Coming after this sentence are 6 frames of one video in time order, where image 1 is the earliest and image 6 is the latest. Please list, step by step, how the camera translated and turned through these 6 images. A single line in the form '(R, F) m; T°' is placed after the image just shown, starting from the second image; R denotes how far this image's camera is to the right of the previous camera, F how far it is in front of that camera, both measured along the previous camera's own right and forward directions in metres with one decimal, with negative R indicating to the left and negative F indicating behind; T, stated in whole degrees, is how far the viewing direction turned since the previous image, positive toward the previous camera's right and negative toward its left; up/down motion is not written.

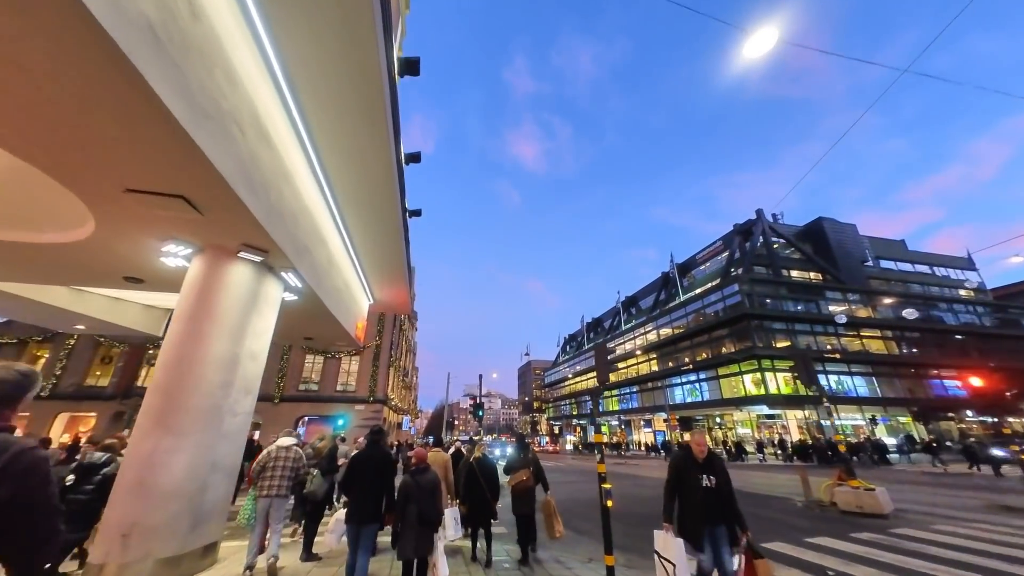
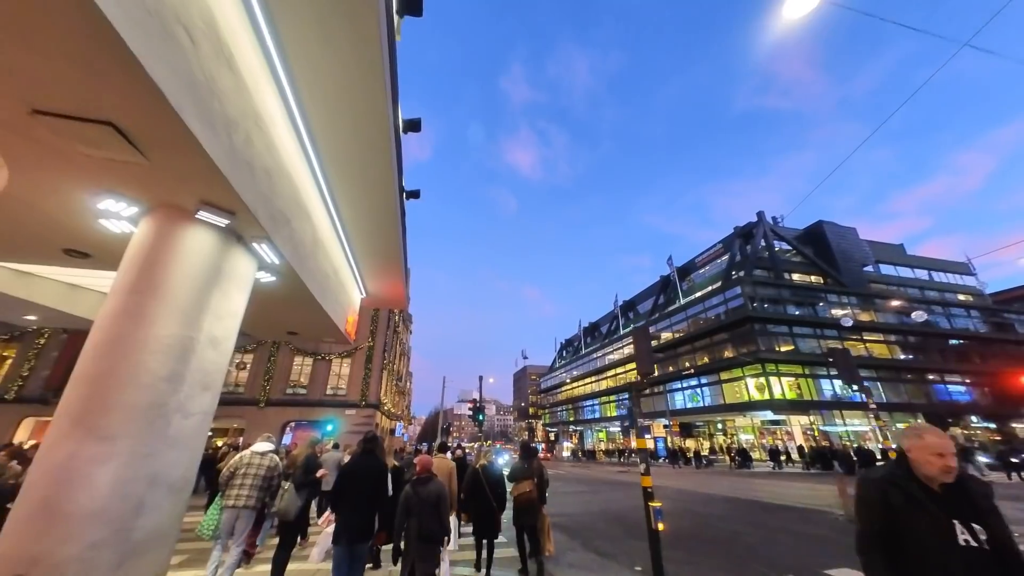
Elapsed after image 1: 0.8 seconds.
(-0.3, +1.1) m; +1°
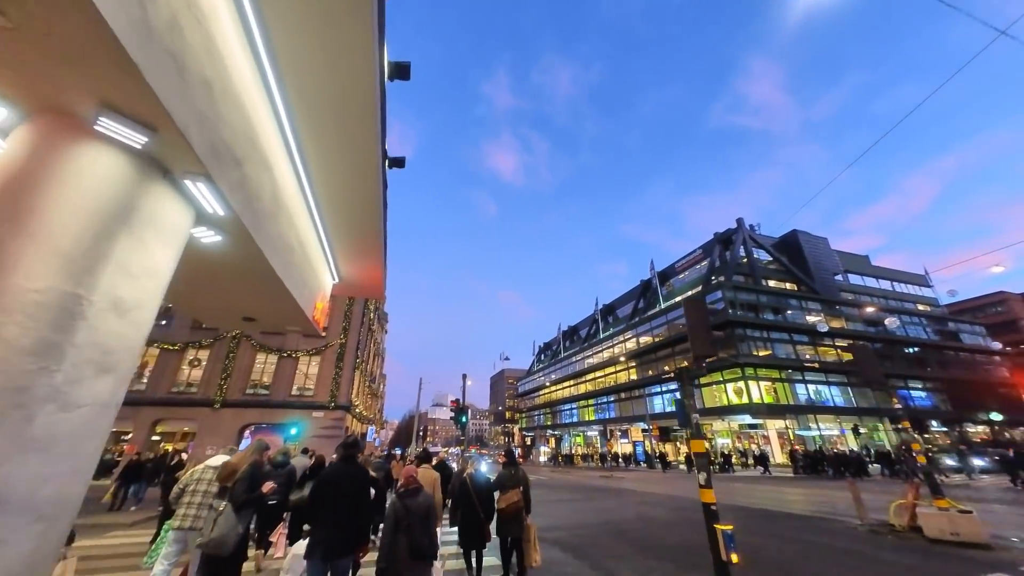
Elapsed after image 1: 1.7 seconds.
(-0.4, +1.2) m; +3°
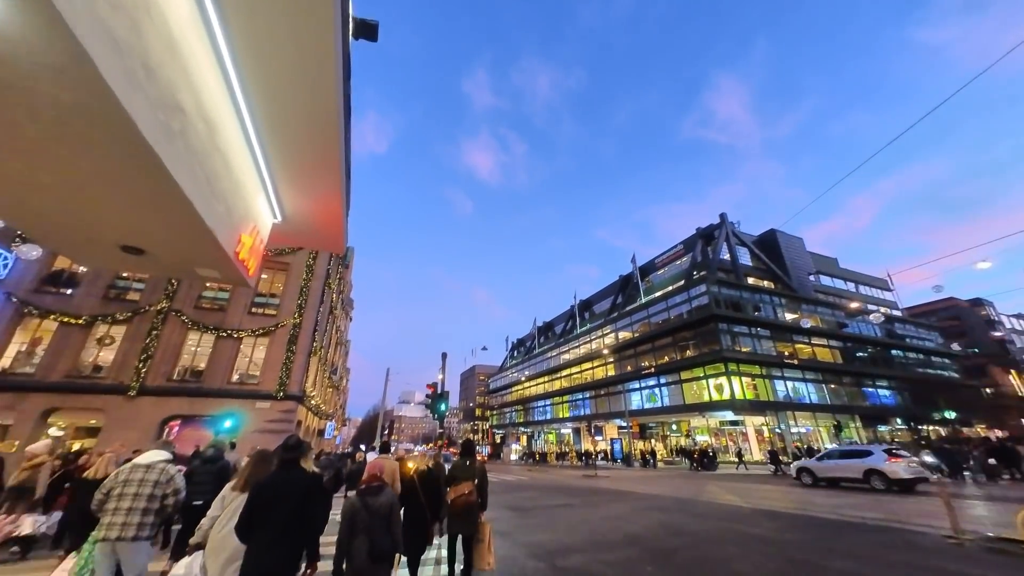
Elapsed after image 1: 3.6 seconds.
(-0.7, +2.6) m; +4°
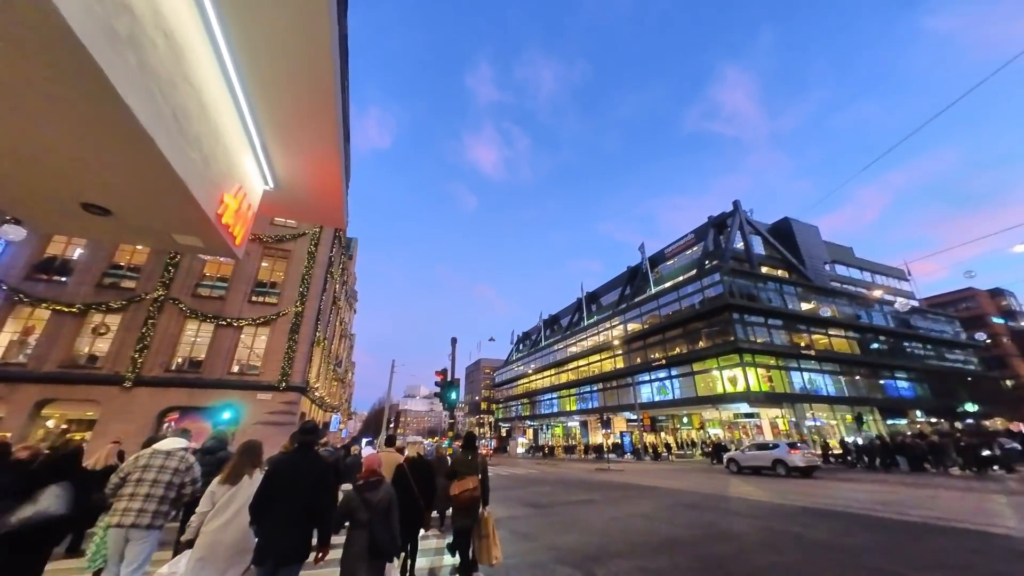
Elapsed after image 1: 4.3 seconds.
(-0.3, +0.9) m; -1°
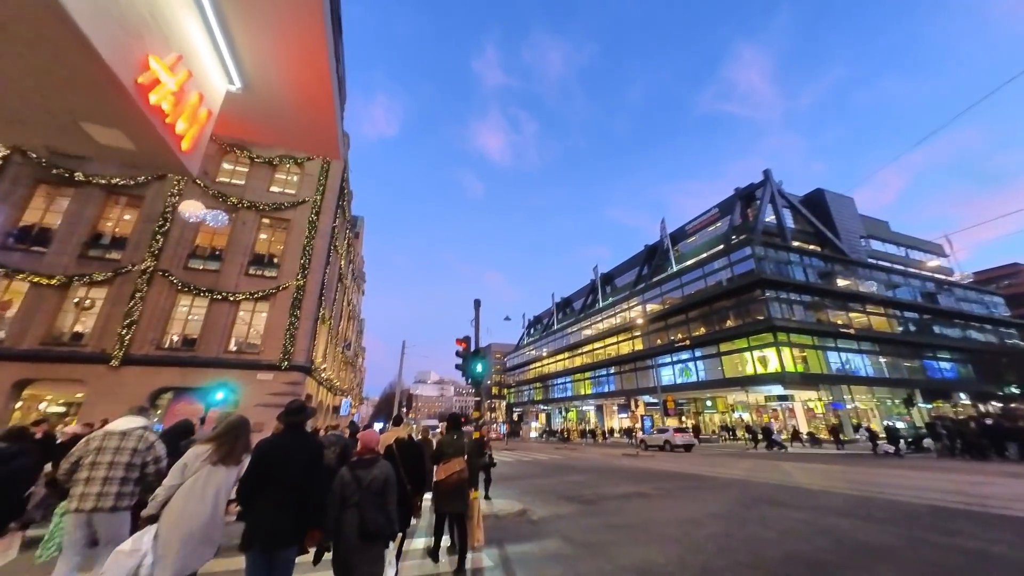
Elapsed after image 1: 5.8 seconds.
(-0.6, +2.0) m; -1°
